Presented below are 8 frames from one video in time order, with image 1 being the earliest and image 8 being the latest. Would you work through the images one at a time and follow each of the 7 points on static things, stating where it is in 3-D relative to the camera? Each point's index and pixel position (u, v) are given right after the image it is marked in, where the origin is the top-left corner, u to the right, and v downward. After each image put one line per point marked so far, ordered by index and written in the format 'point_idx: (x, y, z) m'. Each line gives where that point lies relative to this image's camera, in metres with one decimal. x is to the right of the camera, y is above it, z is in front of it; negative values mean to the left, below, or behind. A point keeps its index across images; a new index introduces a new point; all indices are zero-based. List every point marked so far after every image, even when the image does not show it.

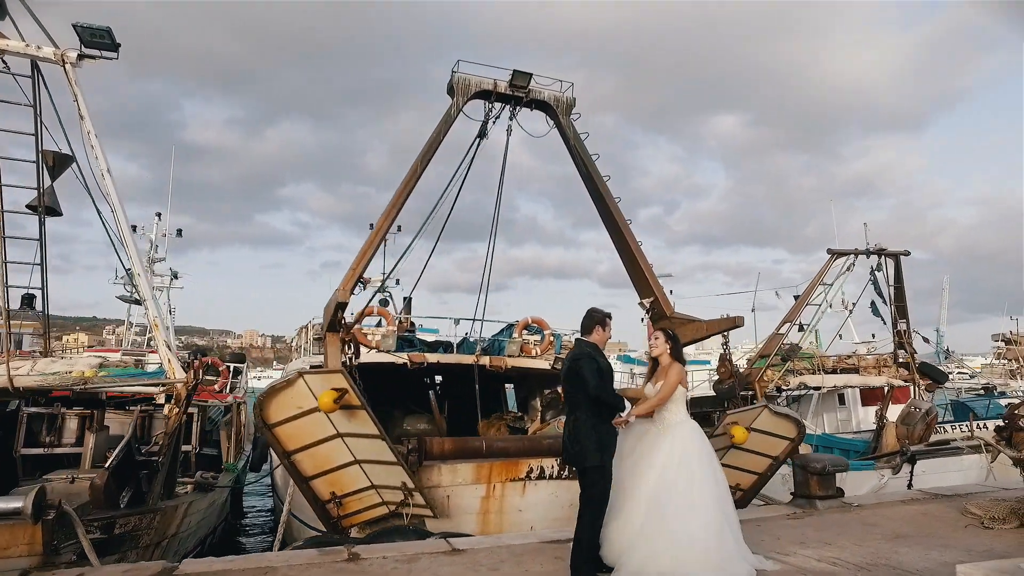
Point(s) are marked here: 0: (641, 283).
0: (+1.8, +0.1, +9.0) m
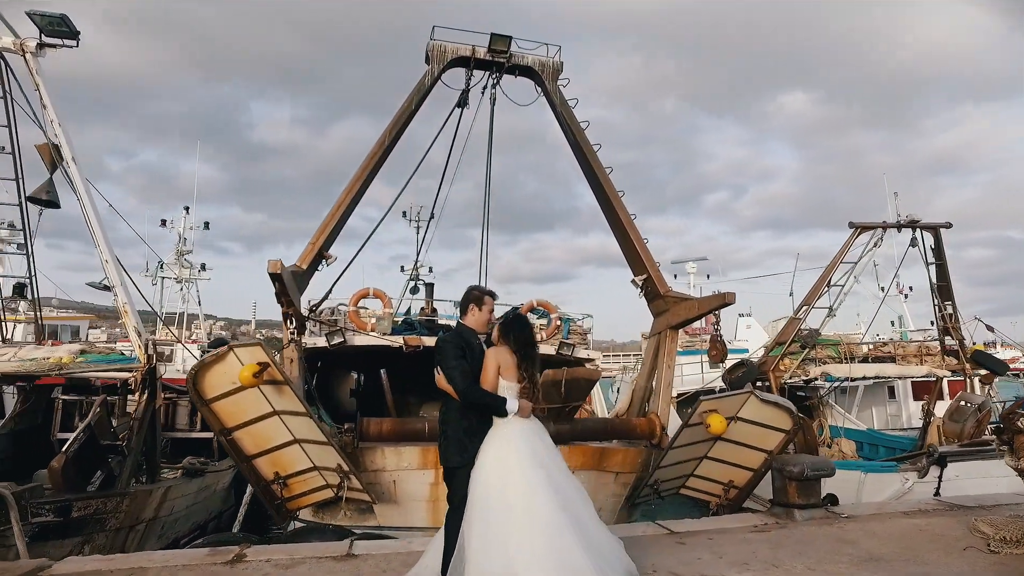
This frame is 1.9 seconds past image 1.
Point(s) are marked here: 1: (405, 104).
0: (+1.6, +0.3, +8.3) m
1: (-1.4, +2.4, +8.4) m
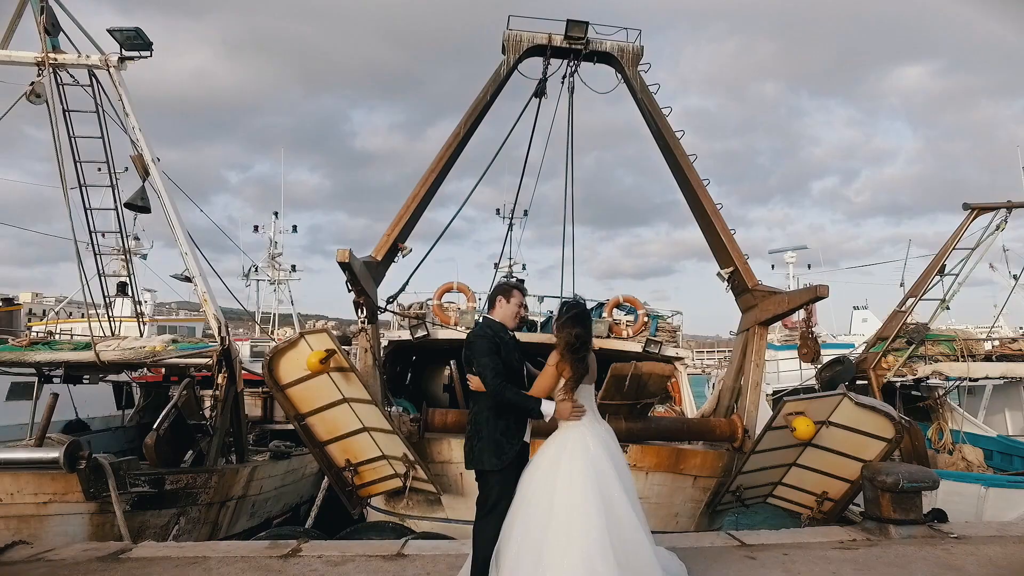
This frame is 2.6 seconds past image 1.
0: (+2.5, +0.4, +7.8) m
1: (-0.4, +2.4, +8.3) m
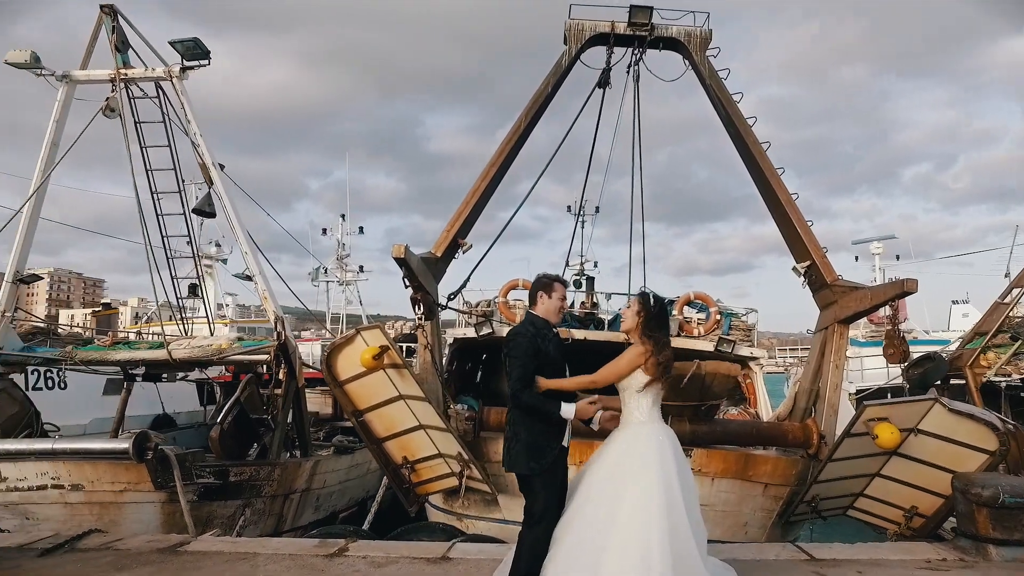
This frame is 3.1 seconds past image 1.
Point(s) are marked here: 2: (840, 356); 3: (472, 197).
0: (+3.2, +0.5, +7.3) m
1: (+0.3, +2.5, +8.2) m
2: (+3.4, -0.7, +6.7) m
3: (-0.6, +1.0, +7.1) m
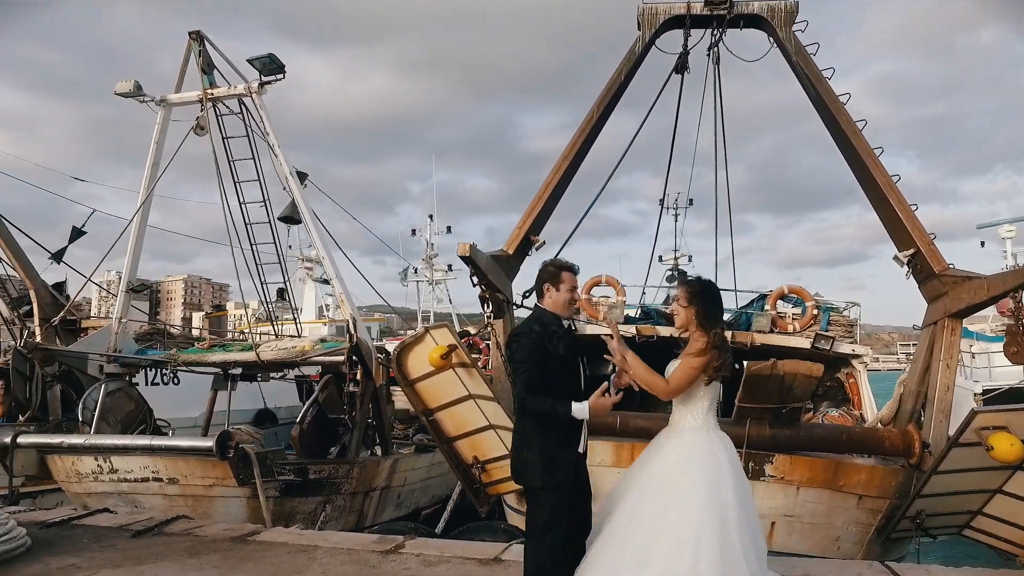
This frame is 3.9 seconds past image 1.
0: (+3.9, +0.6, +6.6) m
1: (+1.2, +2.5, +7.9) m
2: (+4.1, -0.6, +6.0) m
3: (+0.2, +1.0, +7.0) m
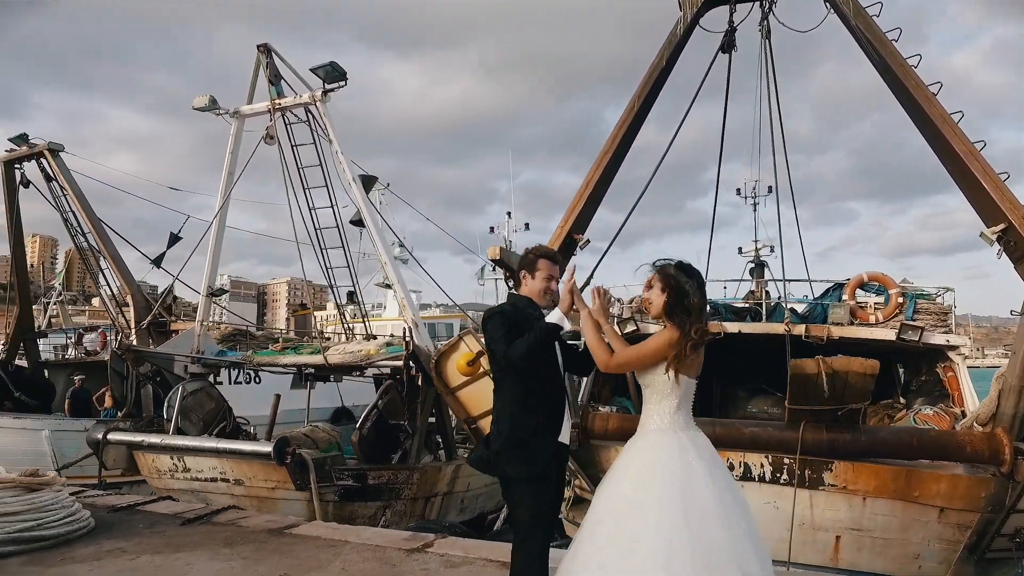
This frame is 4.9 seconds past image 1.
0: (+4.4, +0.7, +5.9) m
1: (+1.8, +2.6, +7.6) m
2: (+4.5, -0.5, +5.3) m
3: (+0.7, +1.1, +6.8) m
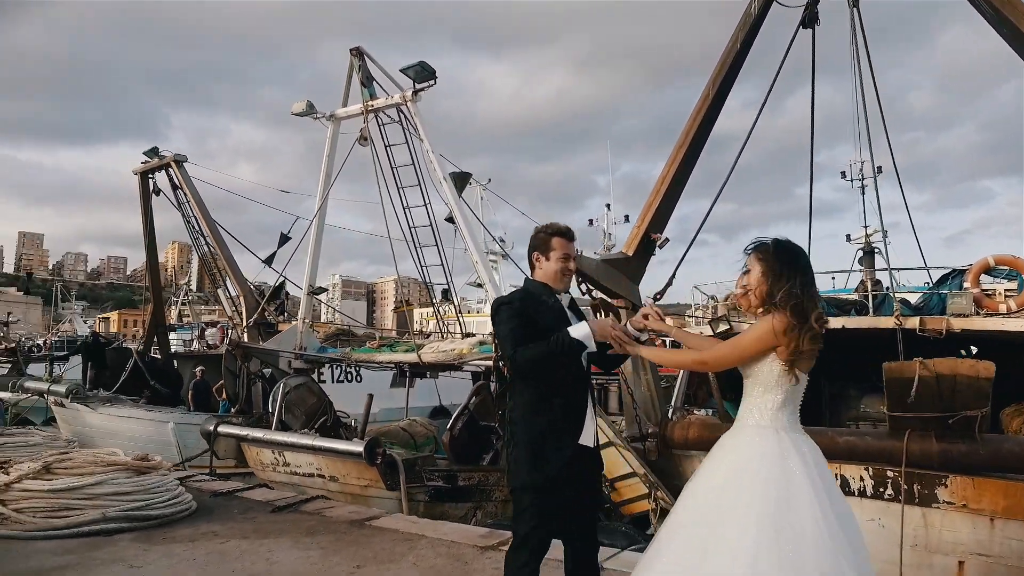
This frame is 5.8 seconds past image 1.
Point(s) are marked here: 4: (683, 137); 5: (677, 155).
0: (+5.0, +0.8, +5.0) m
1: (+2.8, +2.6, +7.1) m
2: (+5.0, -0.4, +4.4) m
3: (+1.6, +1.1, +6.5) m
4: (+1.8, +1.6, +6.4) m
5: (+1.8, +1.4, +6.6) m
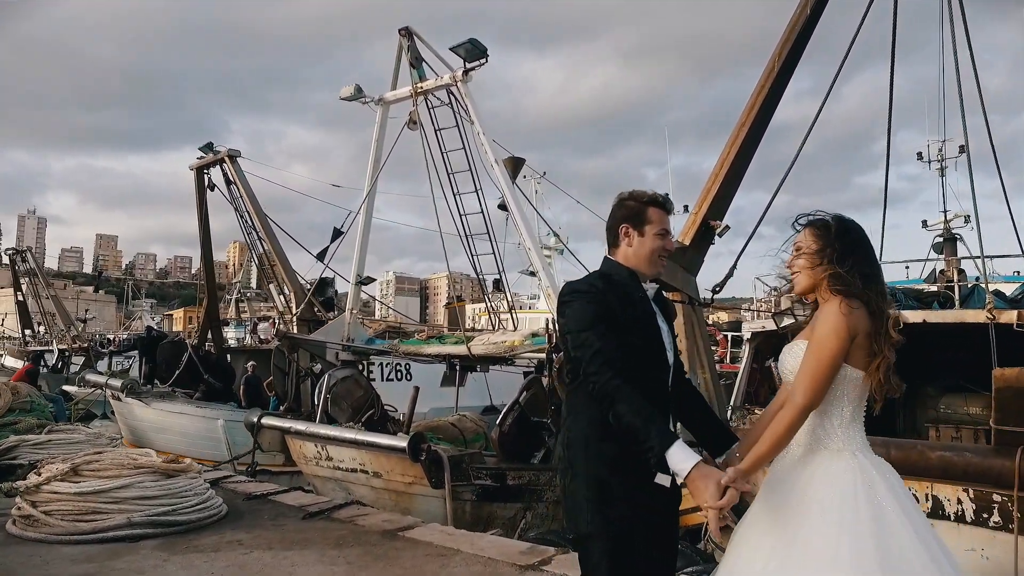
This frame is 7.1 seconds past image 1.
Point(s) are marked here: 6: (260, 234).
0: (+5.3, +0.8, +4.2) m
1: (+3.2, +2.7, +6.4) m
2: (+5.3, -0.4, +3.6) m
3: (+2.0, +1.2, +6.0) m
4: (+2.2, +1.6, +5.9) m
5: (+2.2, +1.5, +6.0) m
6: (-4.9, +1.0, +12.5) m
